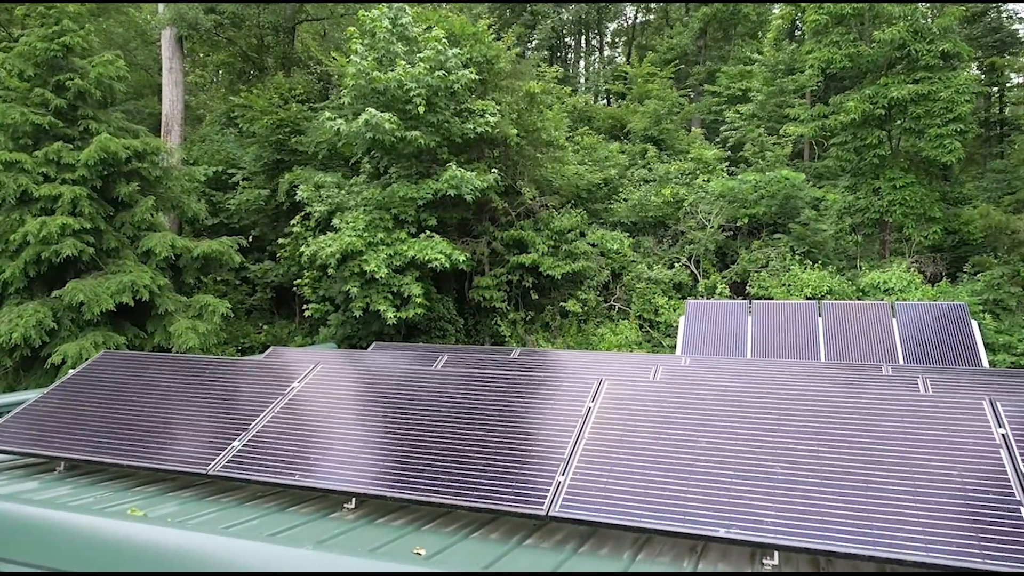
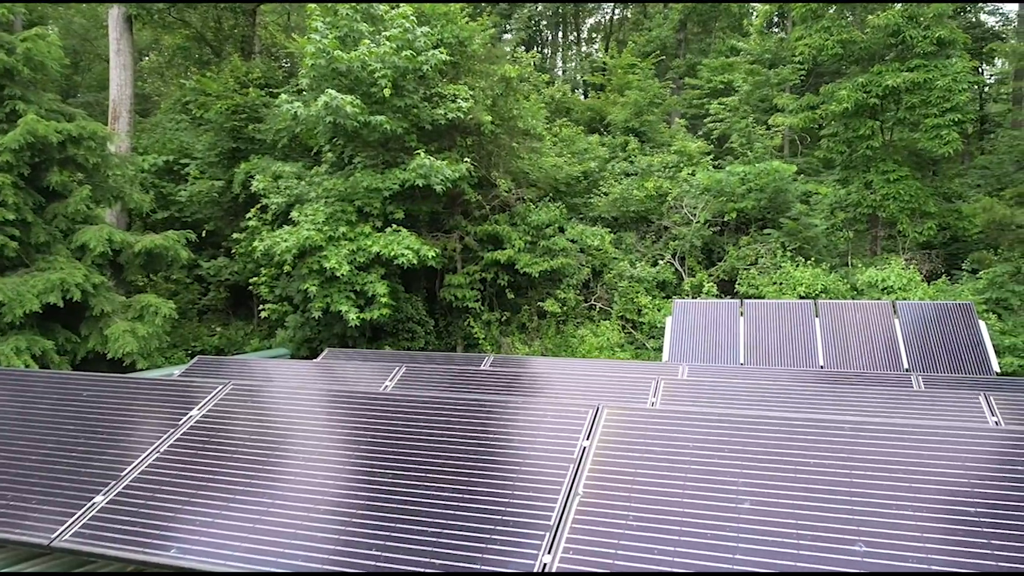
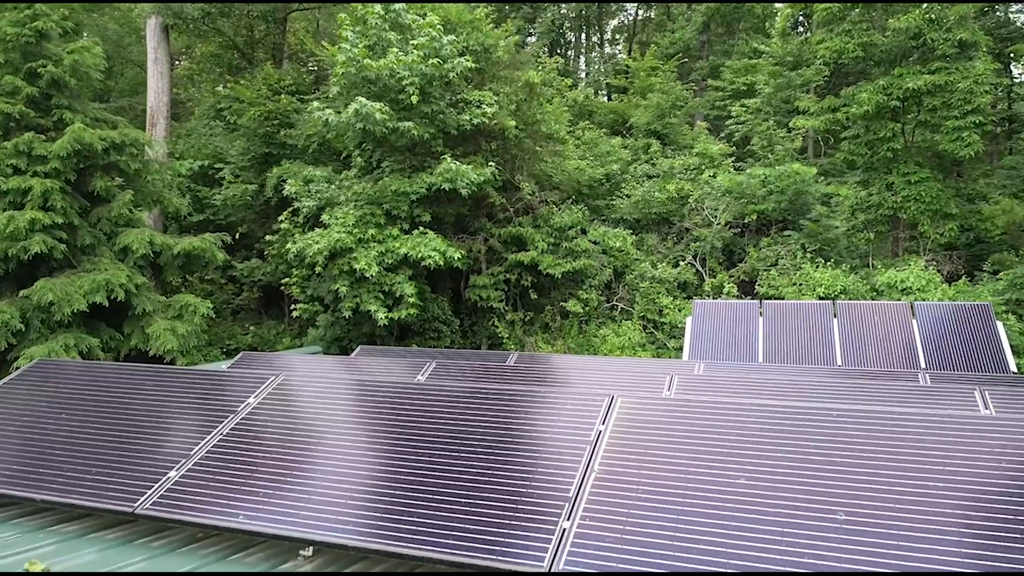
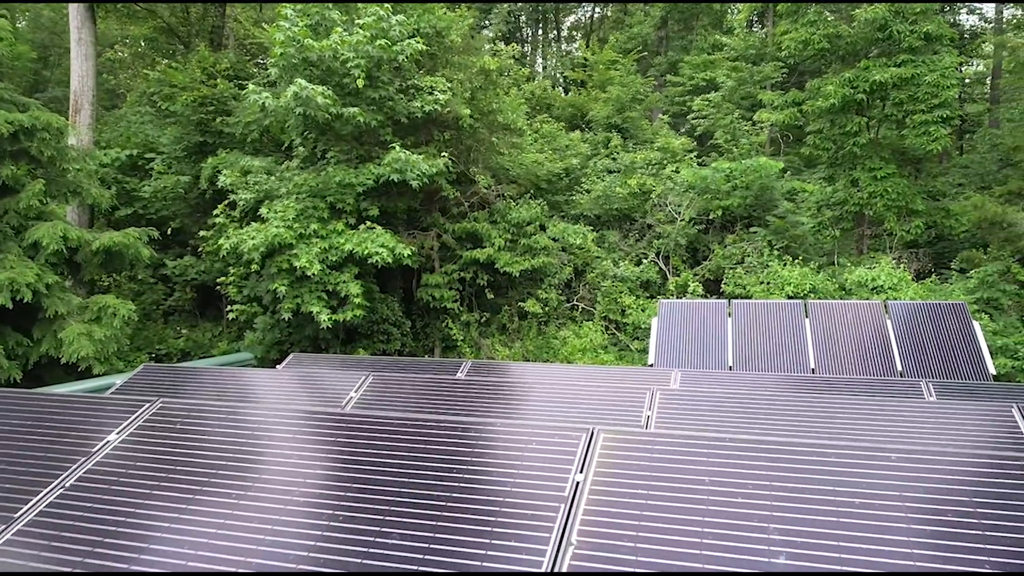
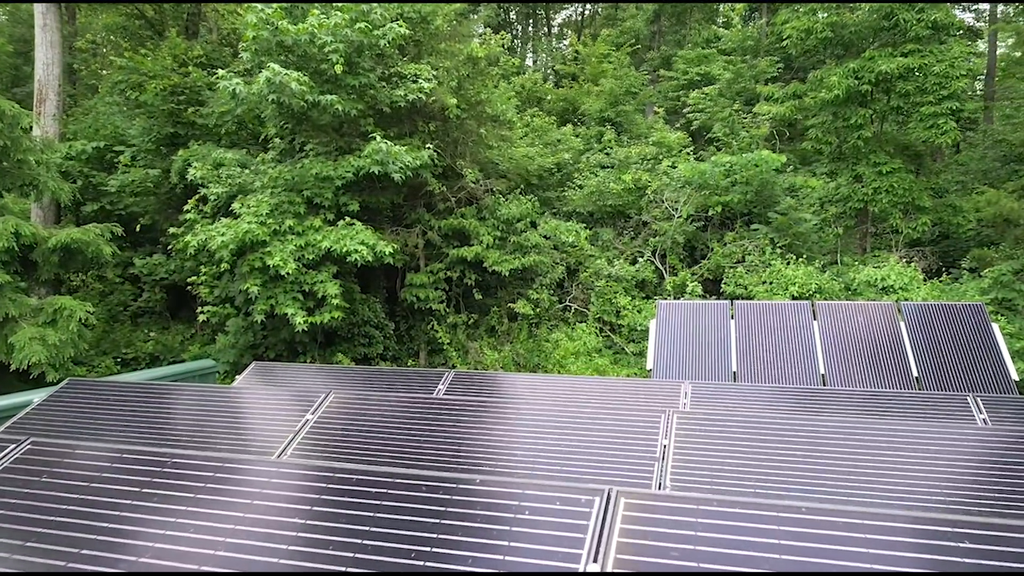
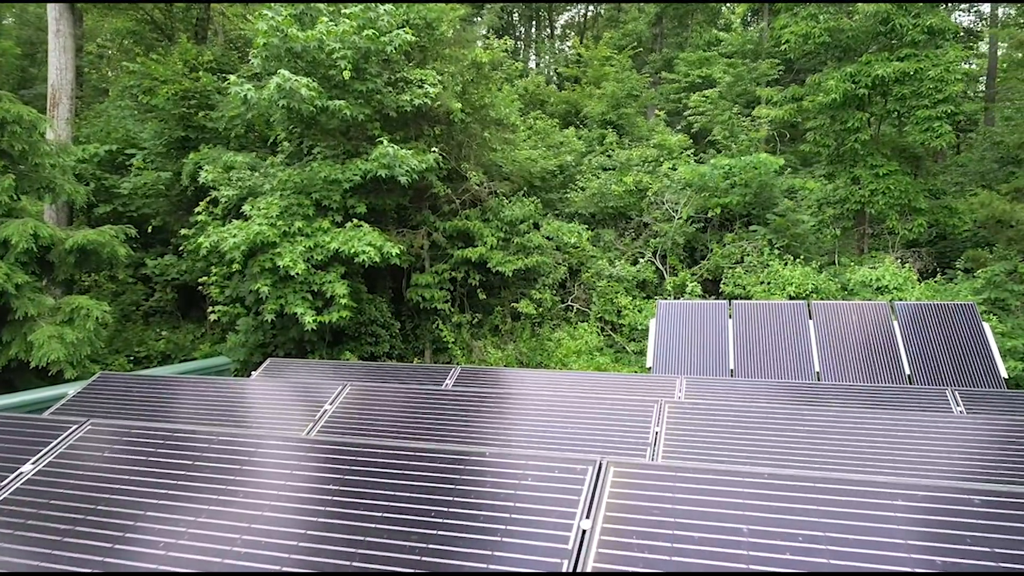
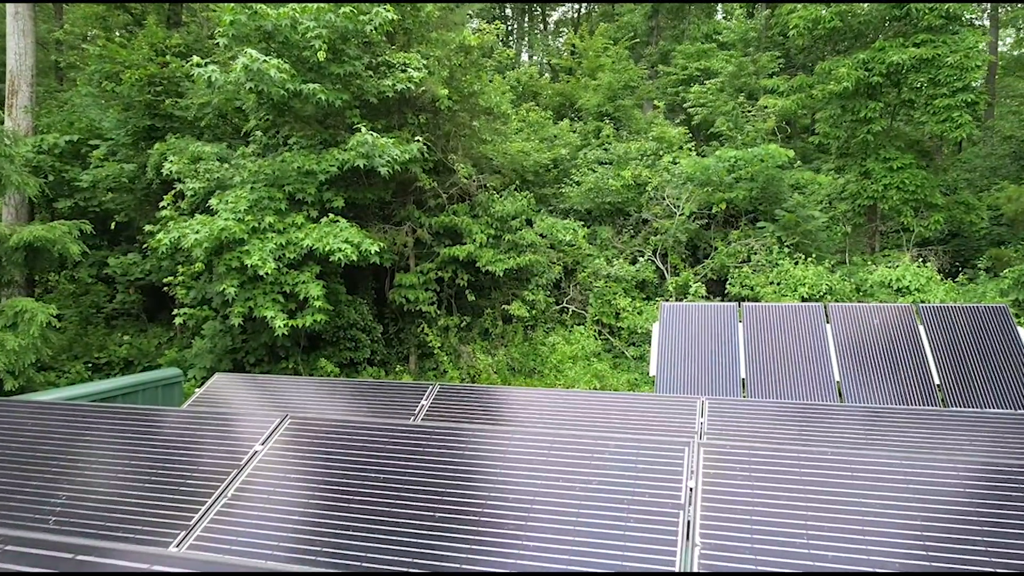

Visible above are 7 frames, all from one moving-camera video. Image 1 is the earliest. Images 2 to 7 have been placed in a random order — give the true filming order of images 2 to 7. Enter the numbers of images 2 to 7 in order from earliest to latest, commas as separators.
3, 2, 4, 6, 5, 7
